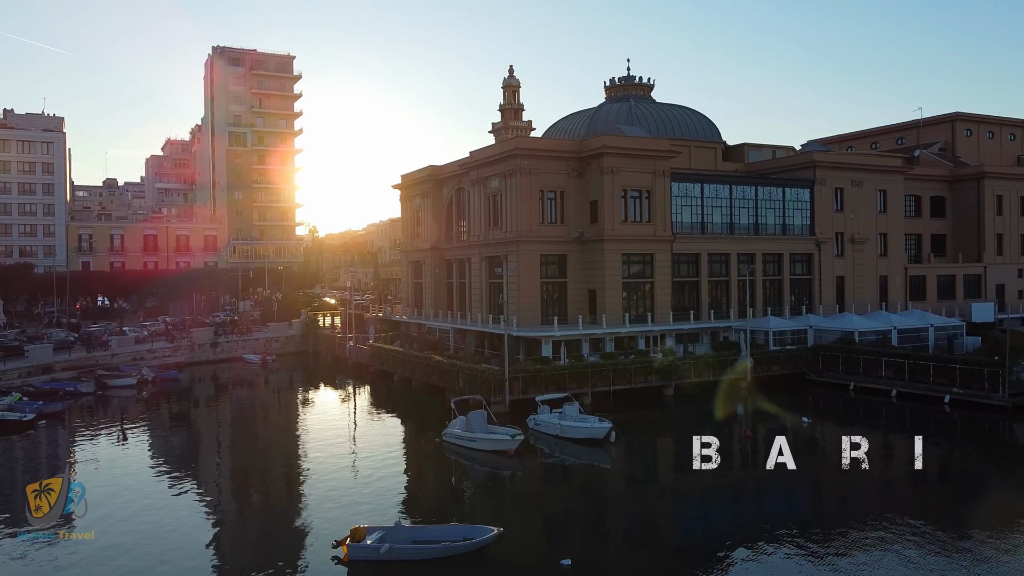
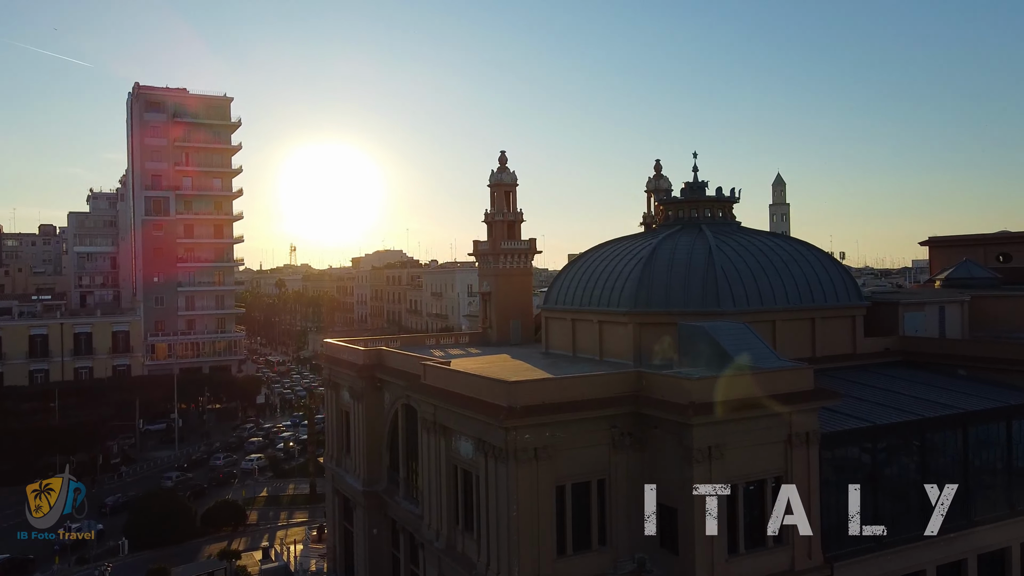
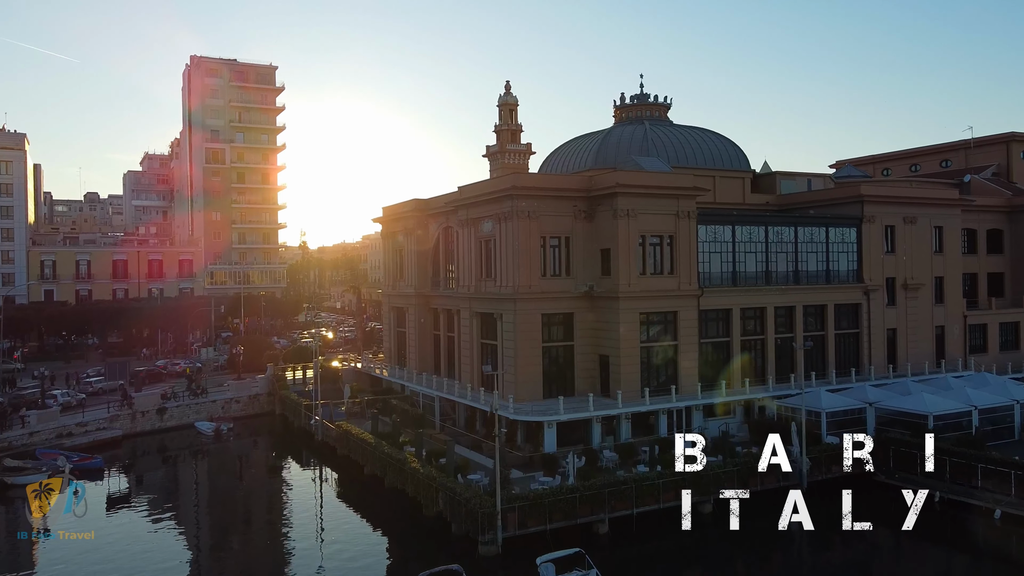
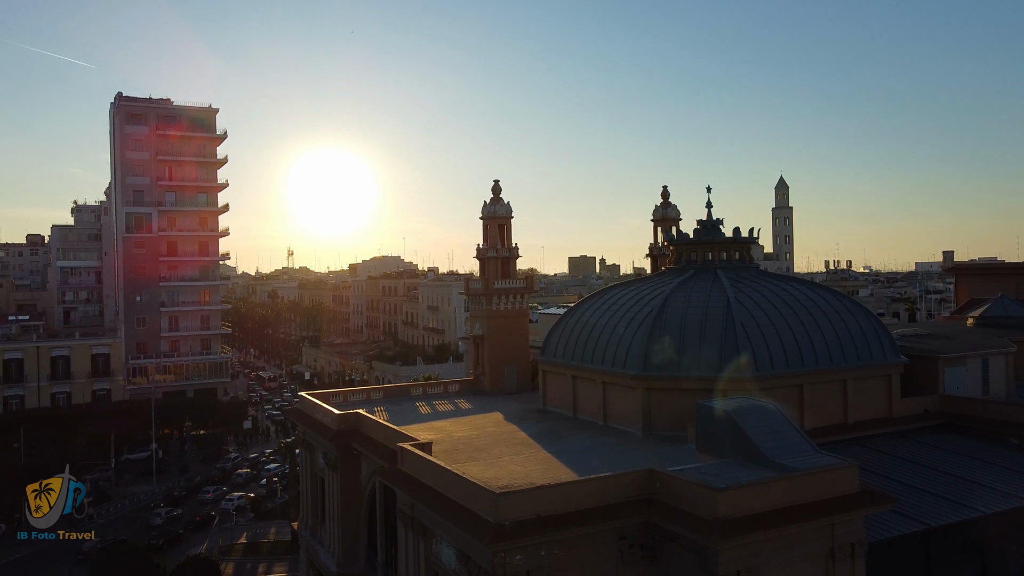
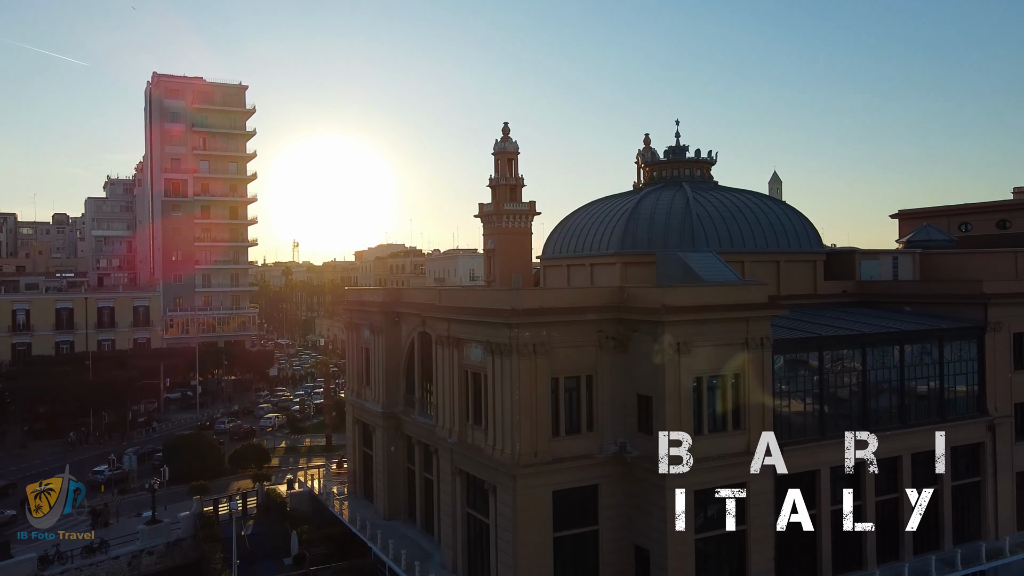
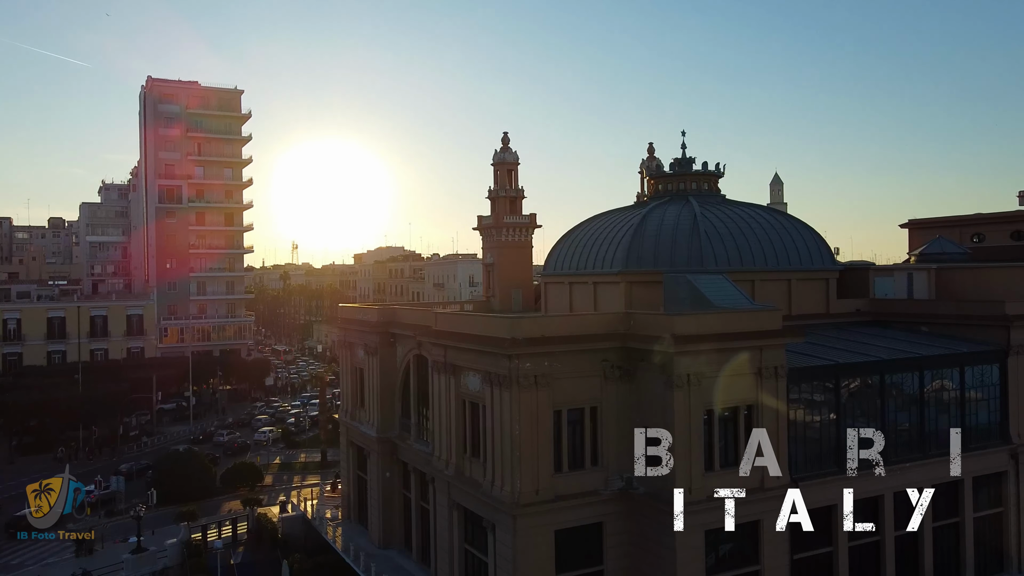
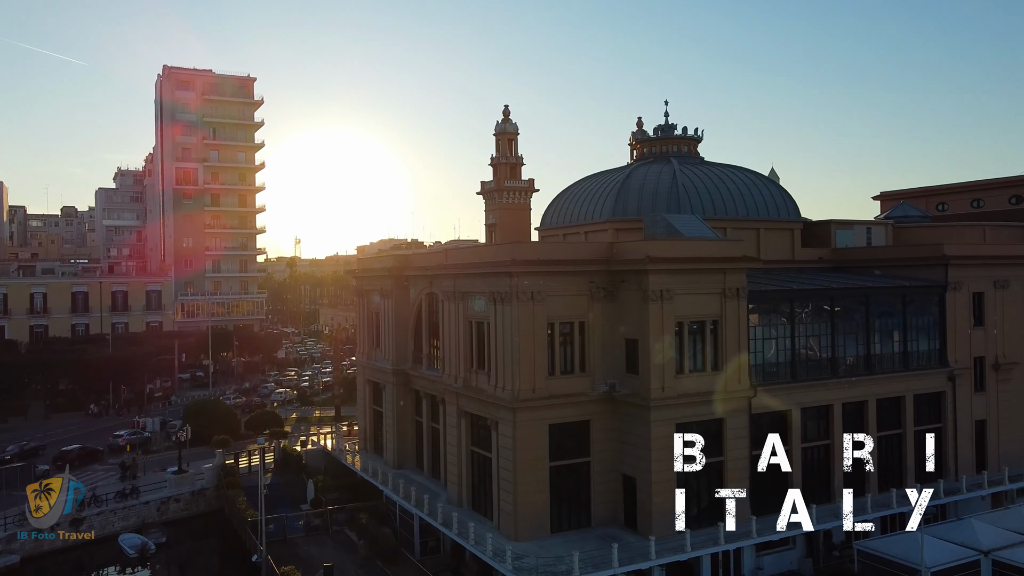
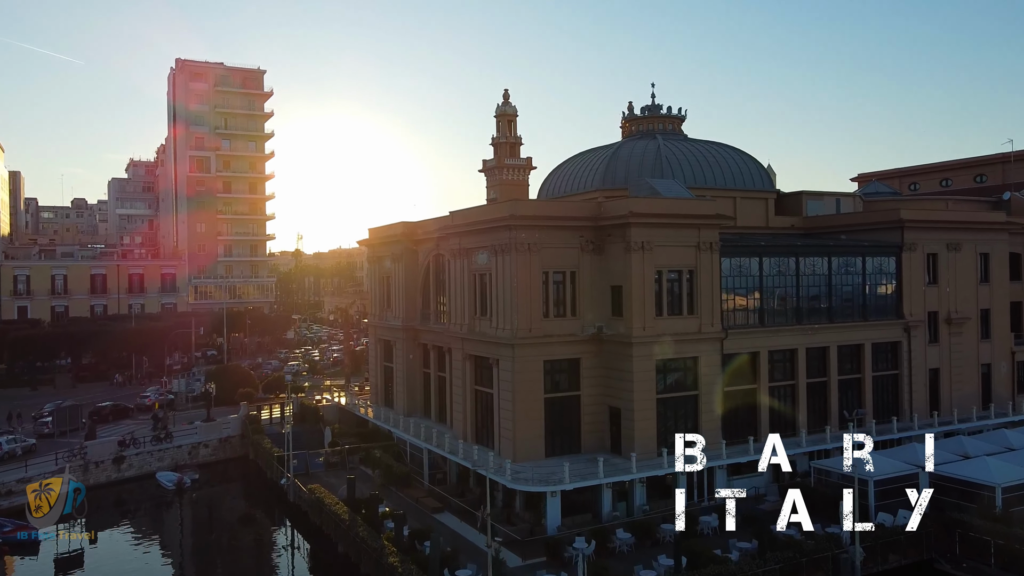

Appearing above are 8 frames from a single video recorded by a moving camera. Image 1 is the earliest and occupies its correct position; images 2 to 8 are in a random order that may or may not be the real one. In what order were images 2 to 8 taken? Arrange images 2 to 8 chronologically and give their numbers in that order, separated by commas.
3, 8, 7, 5, 6, 2, 4
